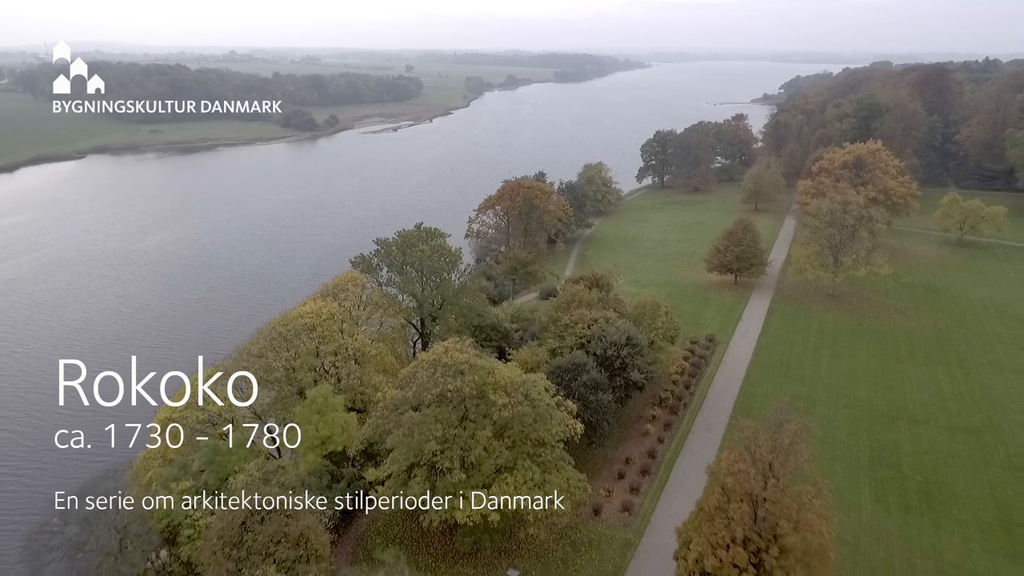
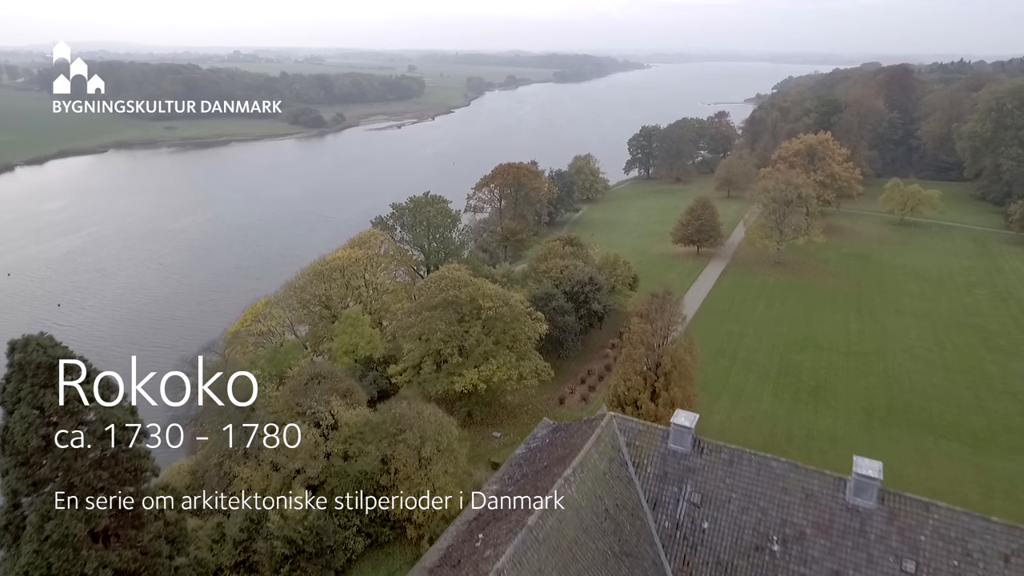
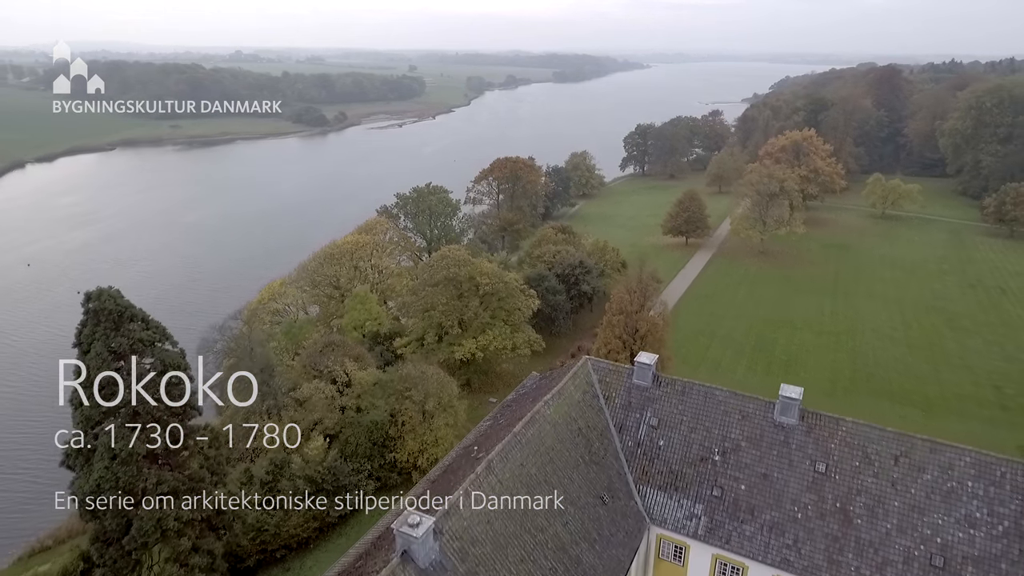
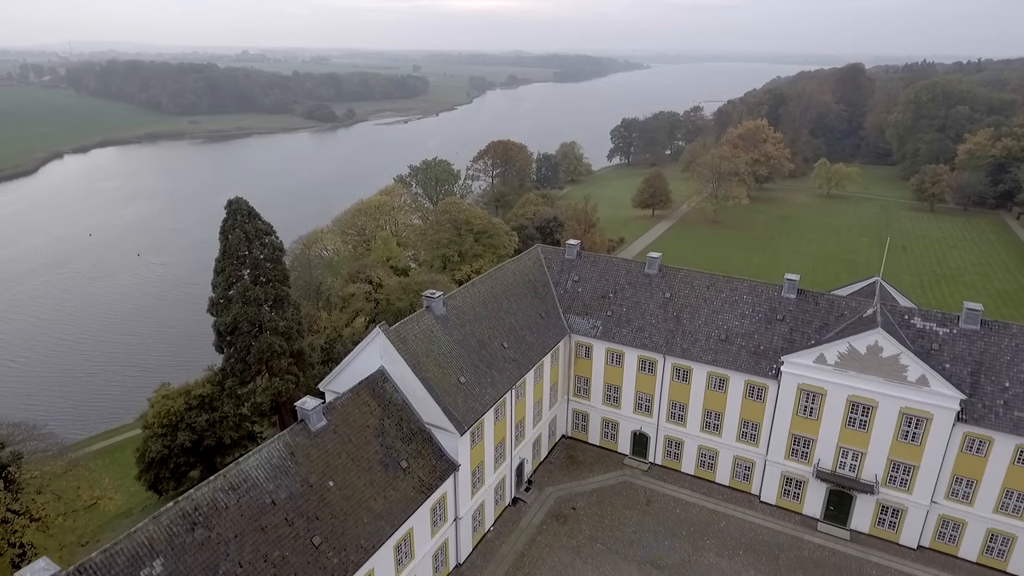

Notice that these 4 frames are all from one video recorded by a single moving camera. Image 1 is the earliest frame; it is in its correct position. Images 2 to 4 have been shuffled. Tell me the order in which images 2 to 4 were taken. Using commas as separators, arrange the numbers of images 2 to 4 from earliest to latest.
2, 3, 4
